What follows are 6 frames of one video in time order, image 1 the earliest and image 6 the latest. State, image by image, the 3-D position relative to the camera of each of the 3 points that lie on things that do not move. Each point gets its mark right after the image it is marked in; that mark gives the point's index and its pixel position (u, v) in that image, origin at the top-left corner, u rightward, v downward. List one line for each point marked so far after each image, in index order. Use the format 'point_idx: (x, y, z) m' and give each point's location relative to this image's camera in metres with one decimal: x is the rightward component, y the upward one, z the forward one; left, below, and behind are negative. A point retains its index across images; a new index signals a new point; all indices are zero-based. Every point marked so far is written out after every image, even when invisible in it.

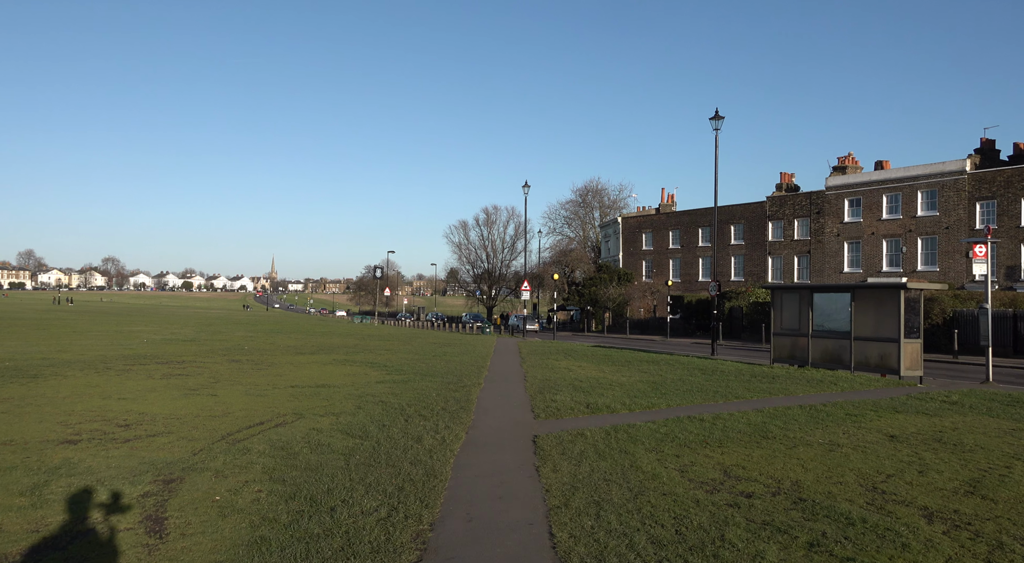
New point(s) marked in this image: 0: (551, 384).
0: (+0.9, -2.4, +14.2) m
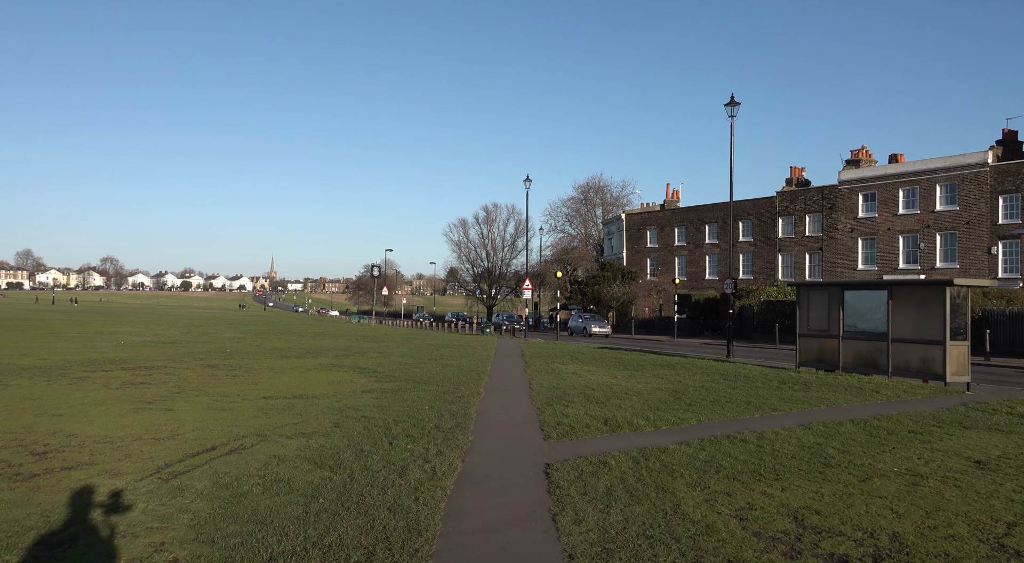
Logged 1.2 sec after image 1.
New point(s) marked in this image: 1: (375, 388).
0: (+1.0, -2.3, +12.6) m
1: (-2.9, -2.3, +13.0) m
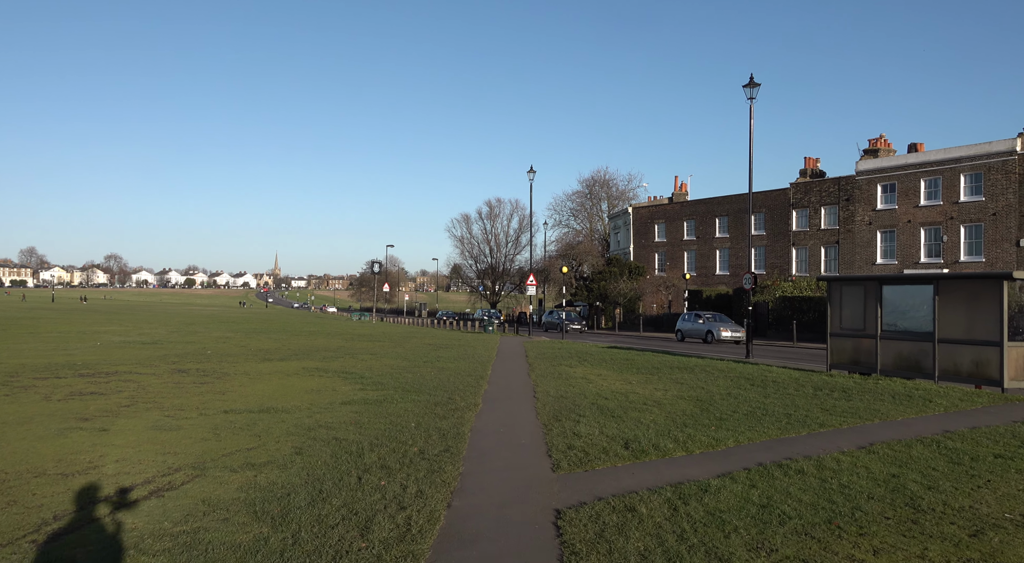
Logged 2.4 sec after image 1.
0: (+1.0, -2.2, +10.9) m
1: (-2.8, -2.2, +11.3) m
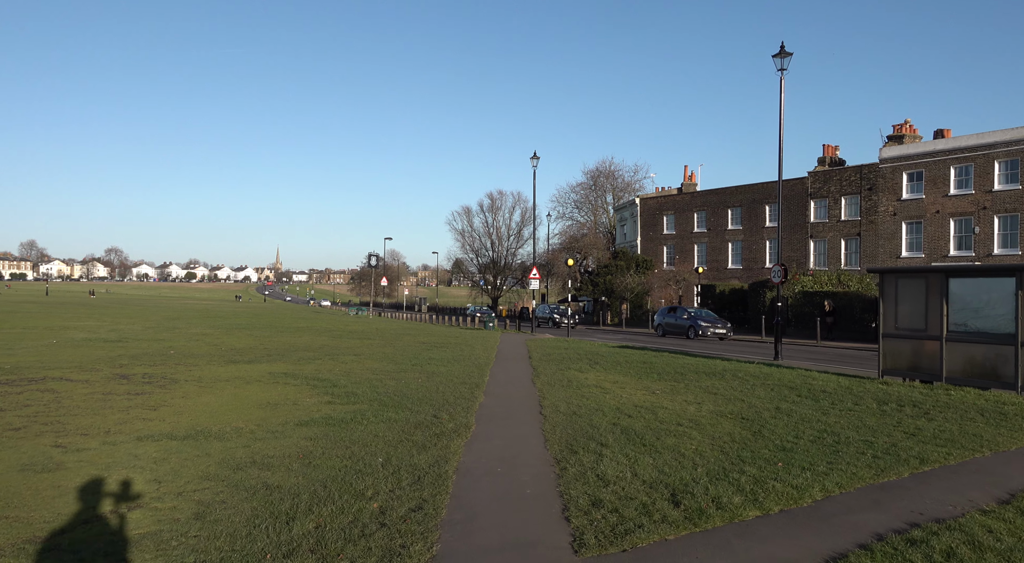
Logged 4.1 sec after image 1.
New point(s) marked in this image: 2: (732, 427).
0: (+1.0, -2.0, +8.6) m
1: (-2.8, -2.0, +9.0) m
2: (+3.3, -2.1, +9.2) m
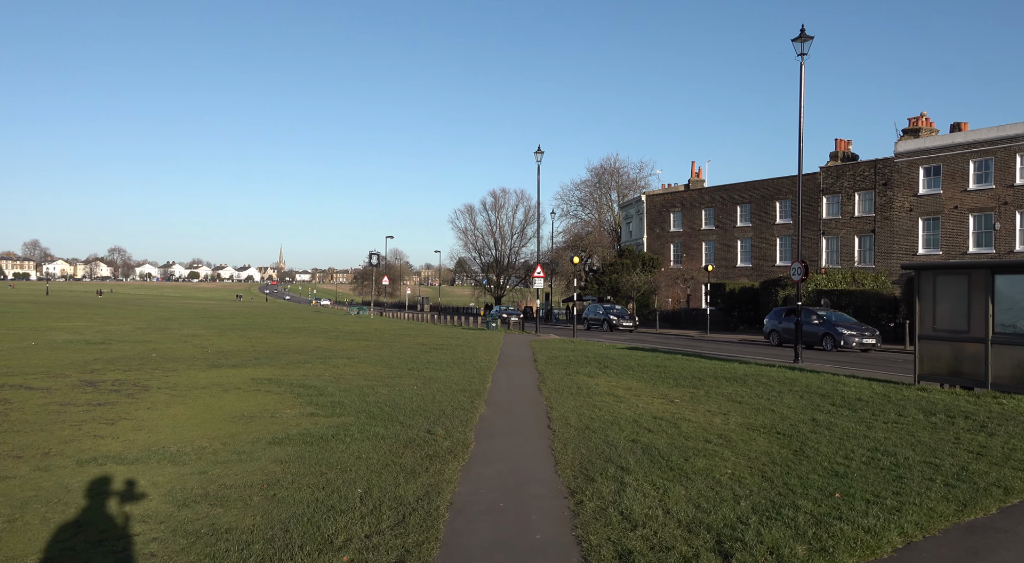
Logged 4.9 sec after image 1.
0: (+1.1, -2.0, +7.5) m
1: (-2.8, -2.0, +7.9) m
2: (+3.3, -2.1, +8.0) m
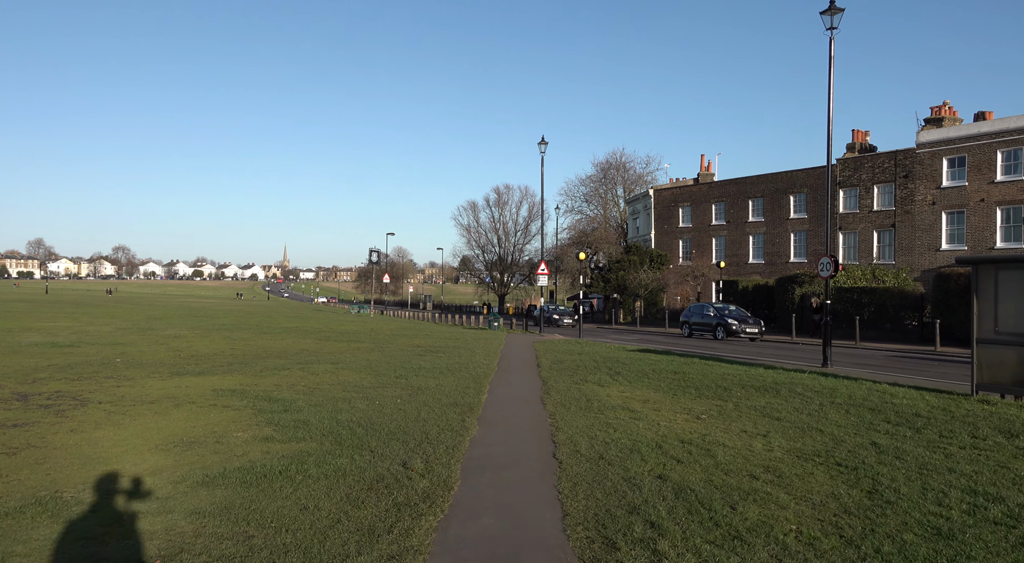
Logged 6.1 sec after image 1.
0: (+1.0, -1.9, +5.8) m
1: (-2.8, -1.9, +6.3) m
2: (+3.3, -2.0, +6.4) m
